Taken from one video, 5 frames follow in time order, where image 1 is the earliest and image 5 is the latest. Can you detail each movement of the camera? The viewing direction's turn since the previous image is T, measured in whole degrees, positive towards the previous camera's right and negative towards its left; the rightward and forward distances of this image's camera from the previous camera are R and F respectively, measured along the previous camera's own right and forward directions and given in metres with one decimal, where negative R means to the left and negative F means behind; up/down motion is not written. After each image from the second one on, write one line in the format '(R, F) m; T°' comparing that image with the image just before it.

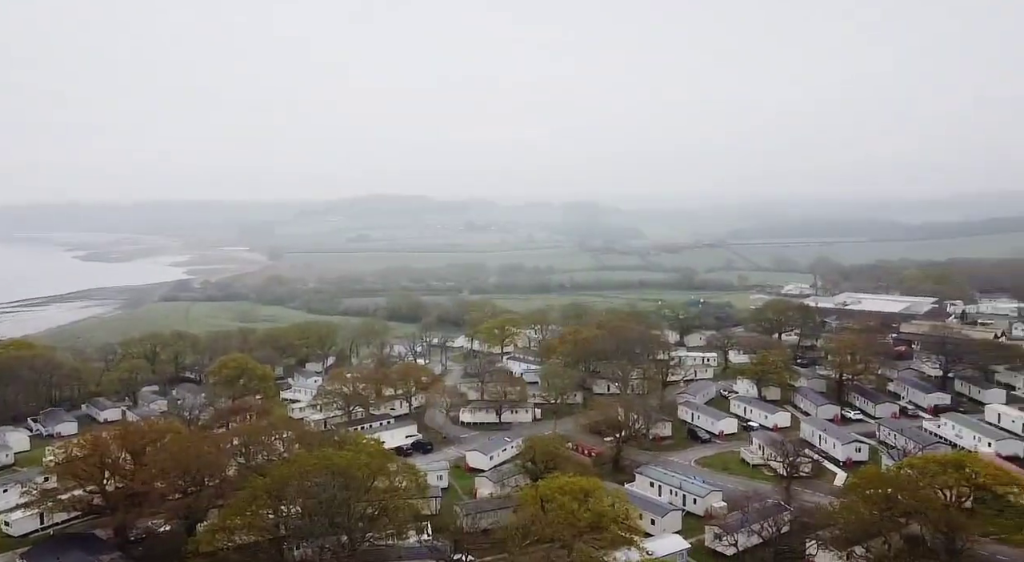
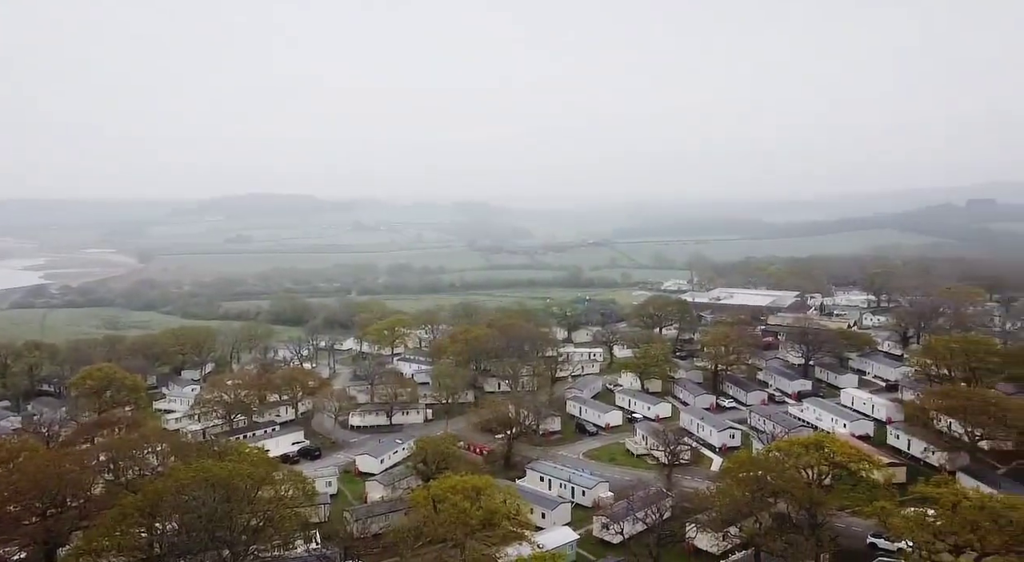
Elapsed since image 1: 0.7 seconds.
(+0.3, -0.3) m; +8°
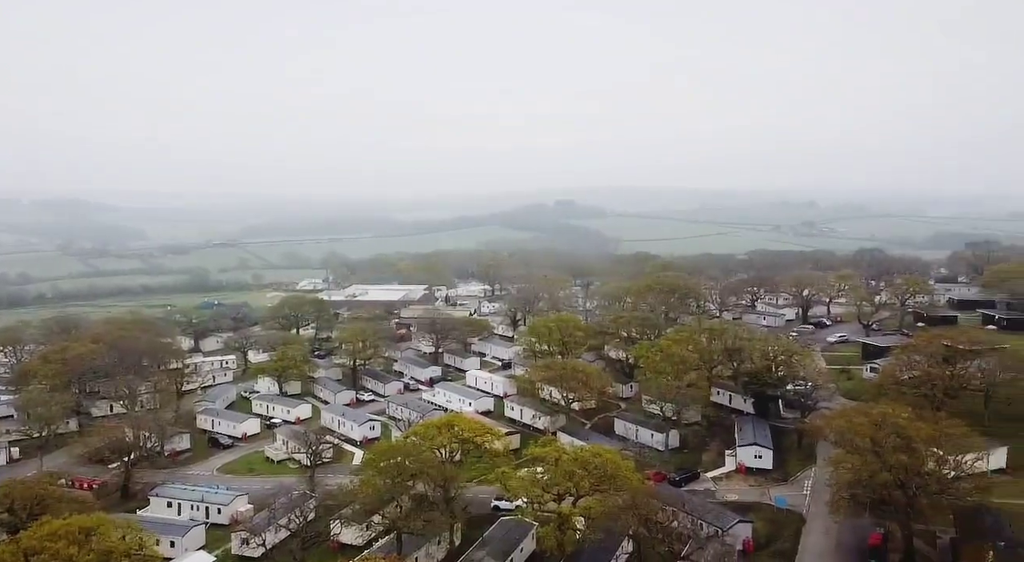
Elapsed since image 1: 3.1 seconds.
(-0.2, -1.8) m; +24°
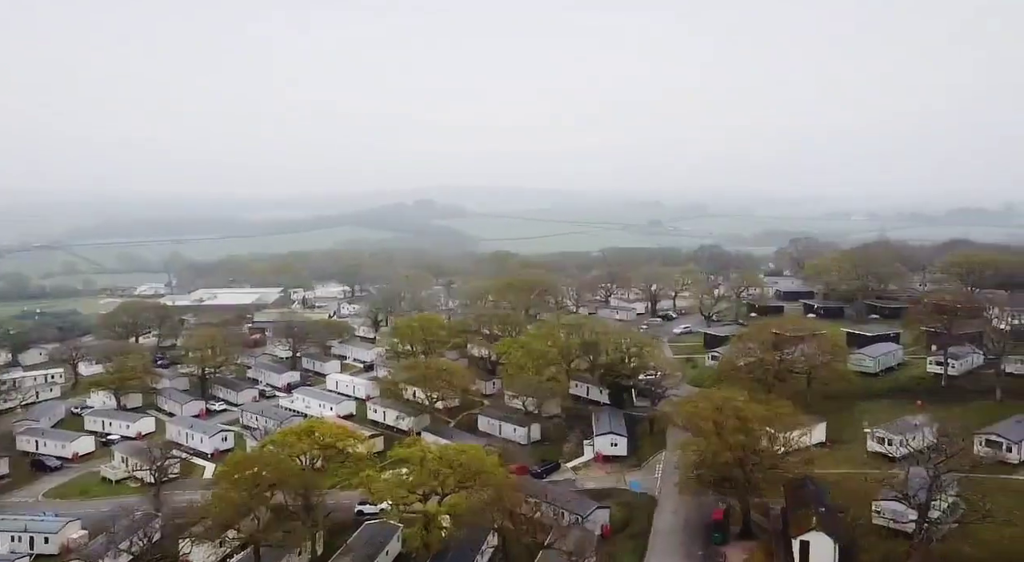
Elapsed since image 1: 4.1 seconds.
(0.0, -0.4) m; +9°
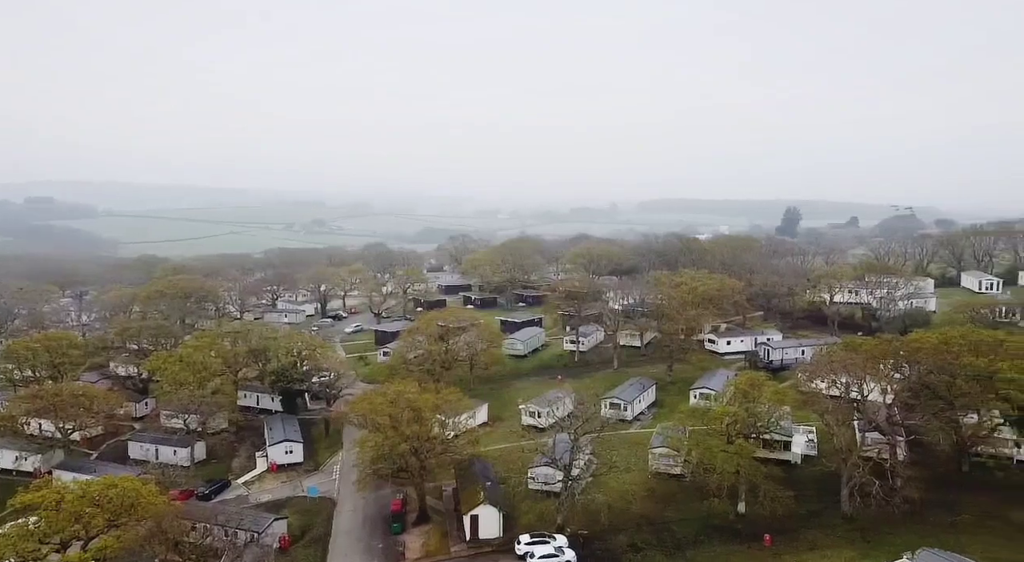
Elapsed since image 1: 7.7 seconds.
(+0.1, +0.7) m; +22°
